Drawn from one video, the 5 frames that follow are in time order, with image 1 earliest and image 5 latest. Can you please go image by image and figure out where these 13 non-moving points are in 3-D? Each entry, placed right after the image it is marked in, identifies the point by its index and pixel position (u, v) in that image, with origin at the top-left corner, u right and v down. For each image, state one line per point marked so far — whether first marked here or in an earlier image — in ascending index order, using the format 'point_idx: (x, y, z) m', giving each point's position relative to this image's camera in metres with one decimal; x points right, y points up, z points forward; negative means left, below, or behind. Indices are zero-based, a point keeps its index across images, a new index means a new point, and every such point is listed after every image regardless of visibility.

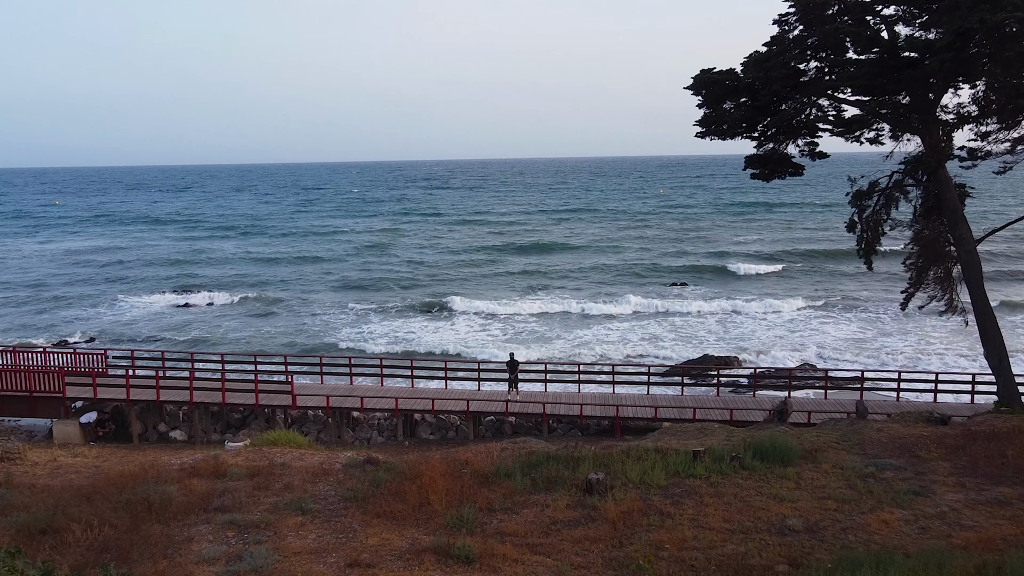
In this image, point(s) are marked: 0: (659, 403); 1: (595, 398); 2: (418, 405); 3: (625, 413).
0: (+2.8, -2.2, +15.9) m
1: (+1.6, -2.1, +16.5) m
2: (-1.8, -2.2, +16.3) m
3: (+2.0, -2.3, +15.5) m
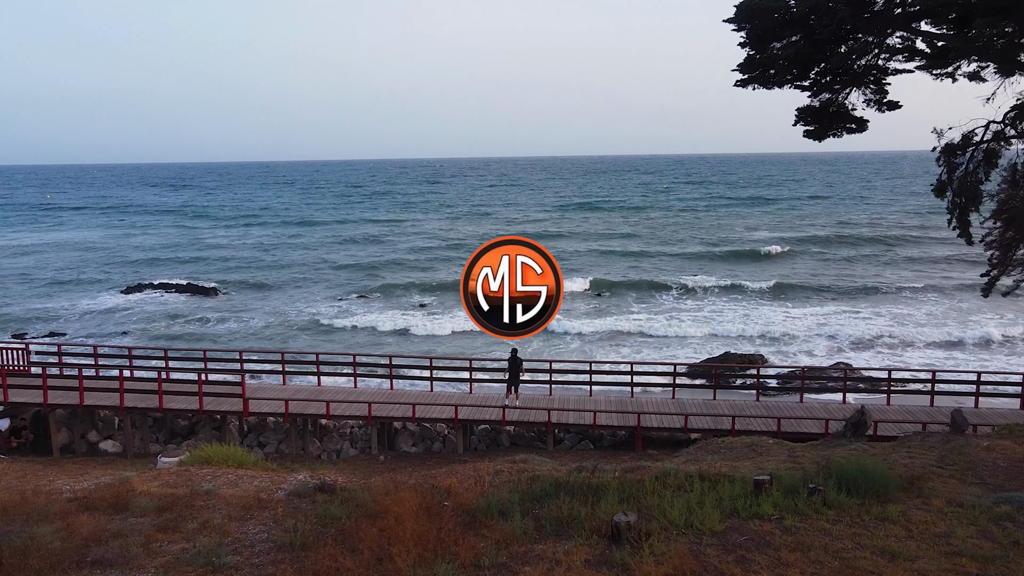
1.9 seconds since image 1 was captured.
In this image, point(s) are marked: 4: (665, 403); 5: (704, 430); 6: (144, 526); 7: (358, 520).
0: (+2.7, -1.9, +13.2) m
1: (+1.6, -1.8, +13.8) m
2: (-1.8, -2.0, +13.5) m
3: (+2.0, -2.0, +12.7) m
4: (+2.4, -1.8, +13.6) m
5: (+2.8, -2.1, +12.5) m
6: (-3.4, -2.2, +7.9) m
7: (-1.4, -2.1, +7.8) m
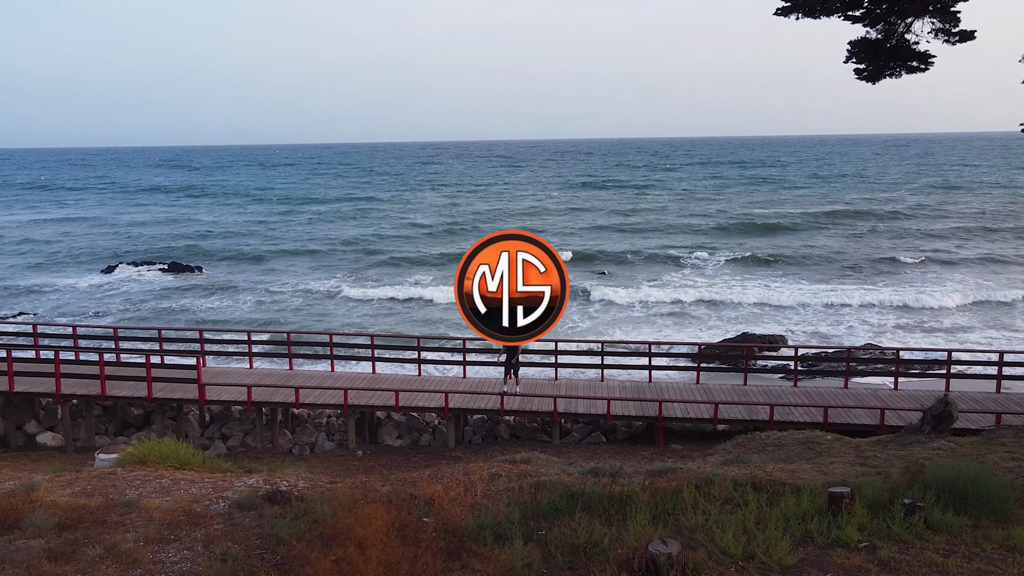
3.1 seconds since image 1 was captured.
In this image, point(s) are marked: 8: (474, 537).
0: (+2.7, -1.5, +11.3) m
1: (+1.6, -1.4, +11.9) m
2: (-1.8, -1.5, +11.7) m
3: (+2.0, -1.6, +10.9) m
4: (+2.4, -1.4, +11.7) m
5: (+2.8, -1.7, +10.6) m
6: (-3.4, -1.9, +6.0) m
7: (-1.4, -1.8, +5.9) m
8: (-0.3, -1.7, +5.9) m
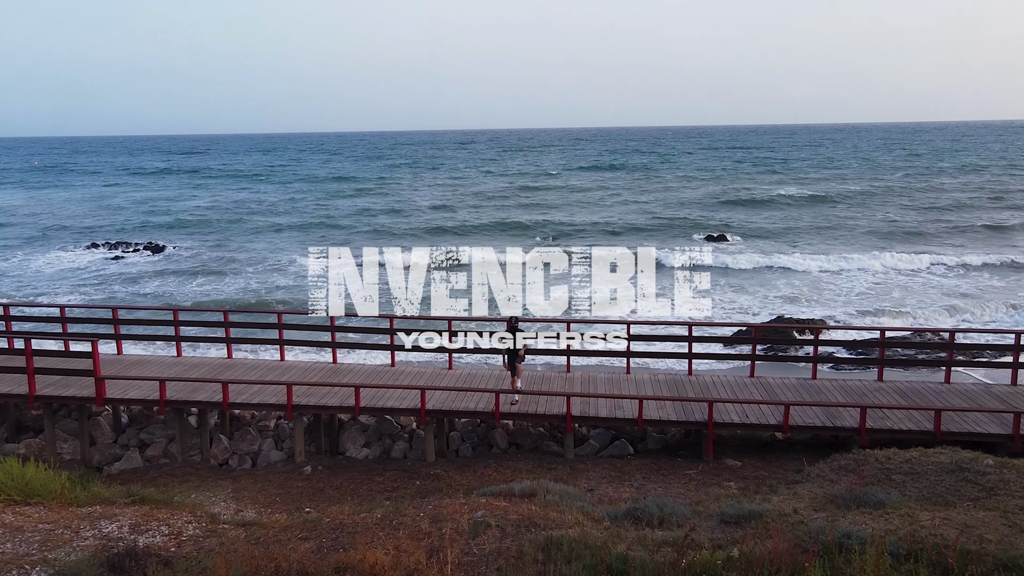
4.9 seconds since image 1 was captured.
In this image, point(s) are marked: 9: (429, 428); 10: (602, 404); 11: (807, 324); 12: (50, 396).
0: (+2.7, -1.1, +8.5) m
1: (+1.5, -1.0, +9.1) m
2: (-1.8, -1.1, +8.9) m
3: (+2.0, -1.2, +8.1) m
4: (+2.4, -1.0, +8.9) m
5: (+2.8, -1.3, +7.9) m
6: (-3.4, -1.6, +3.3) m
7: (-1.4, -1.5, +3.2) m
8: (-0.3, -1.4, +3.1) m
9: (-0.8, -1.4, +8.7) m
10: (+0.9, -1.1, +8.5) m
11: (+5.8, -0.7, +16.7) m
12: (-4.8, -1.1, +9.1) m
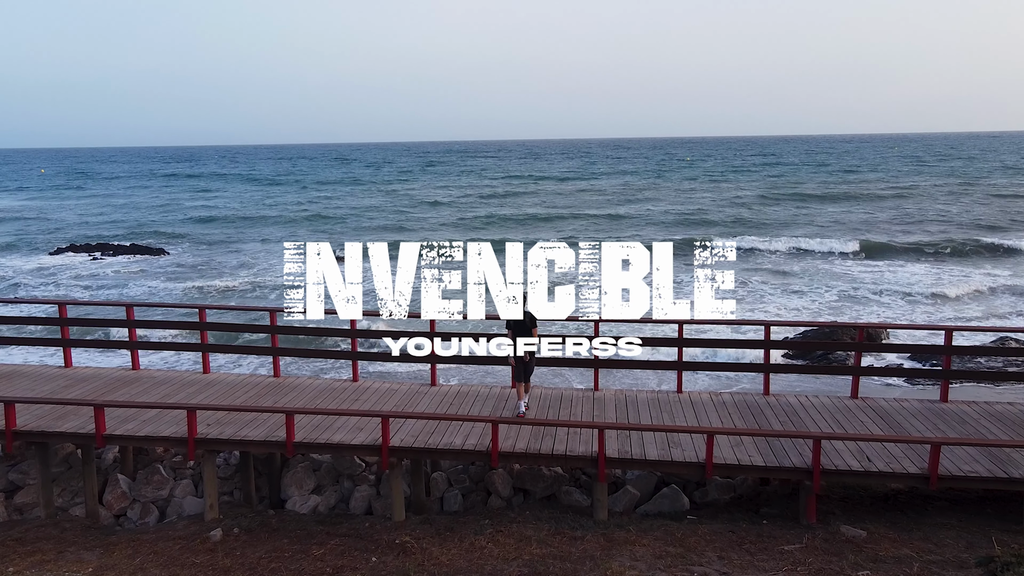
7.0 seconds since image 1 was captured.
0: (+2.8, -1.0, +5.8) m
1: (+1.6, -0.9, +6.4) m
2: (-1.8, -1.0, +6.3) m
3: (+2.0, -1.1, +5.4) m
4: (+2.5, -0.9, +6.2) m
5: (+2.8, -1.2, +5.2) m
6: (-3.5, -1.4, +0.7) m
7: (-1.5, -1.3, +0.5) m
8: (-0.3, -1.2, +0.5) m
9: (-0.8, -1.3, +6.1) m
10: (+0.9, -1.0, +5.8) m
11: (+5.9, -0.7, +14.0) m
12: (-4.8, -1.0, +6.5) m
